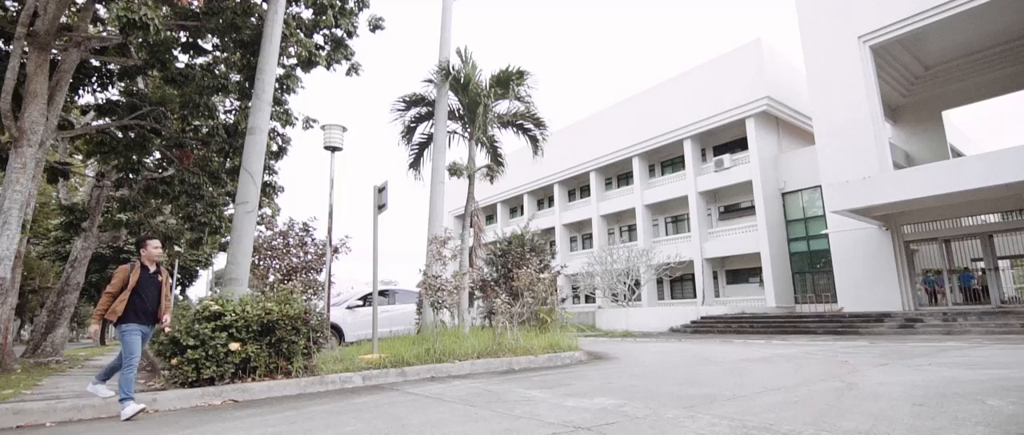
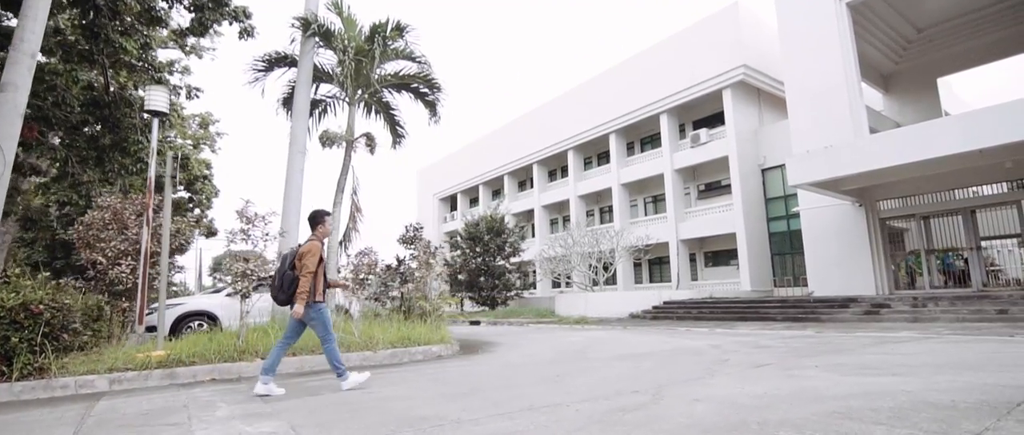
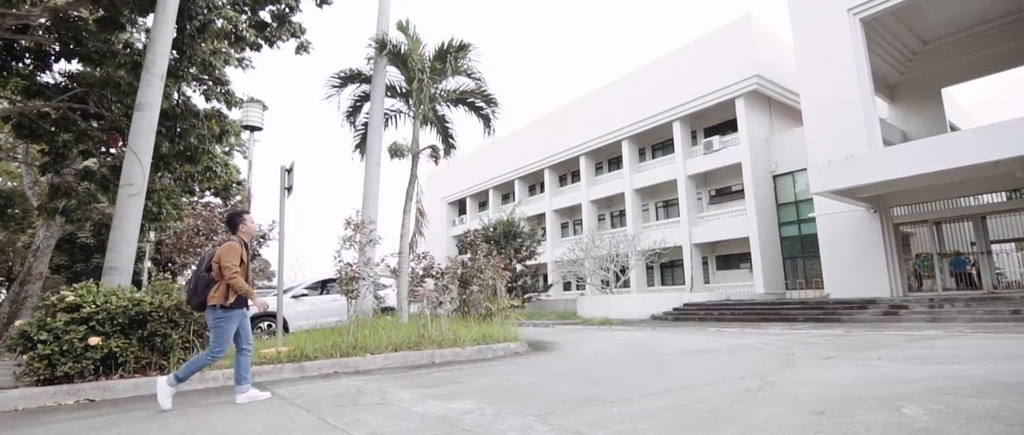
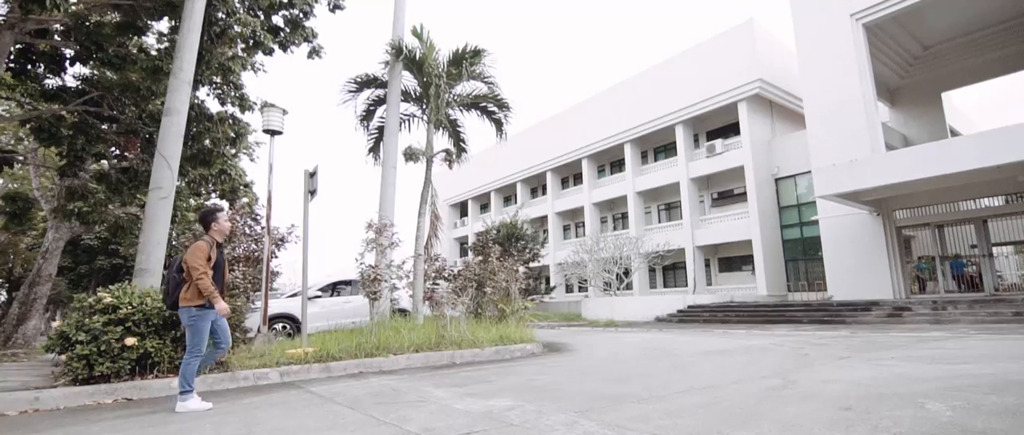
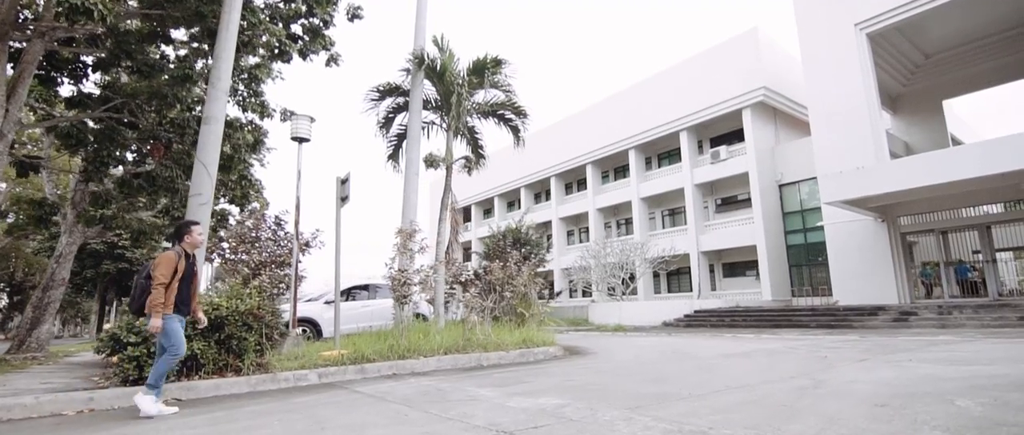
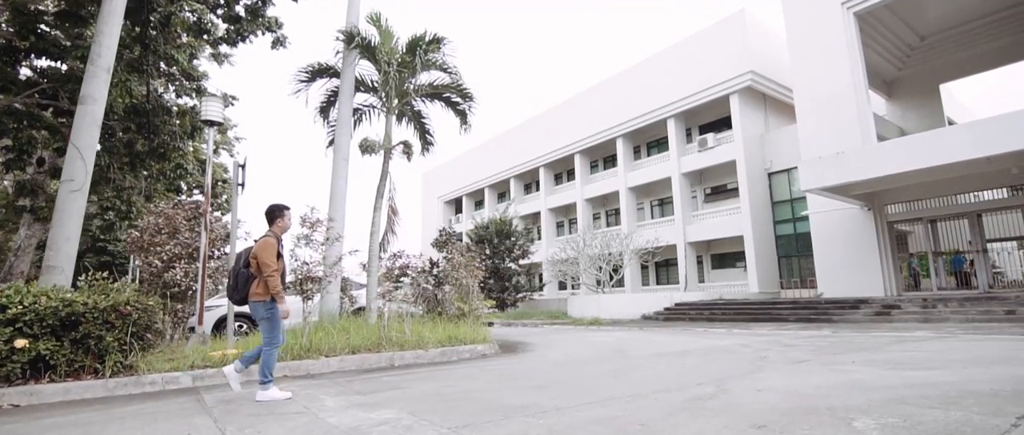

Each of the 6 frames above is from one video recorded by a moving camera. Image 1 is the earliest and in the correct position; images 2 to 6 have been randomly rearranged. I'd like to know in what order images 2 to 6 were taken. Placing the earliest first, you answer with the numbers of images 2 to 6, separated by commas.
5, 4, 3, 6, 2
